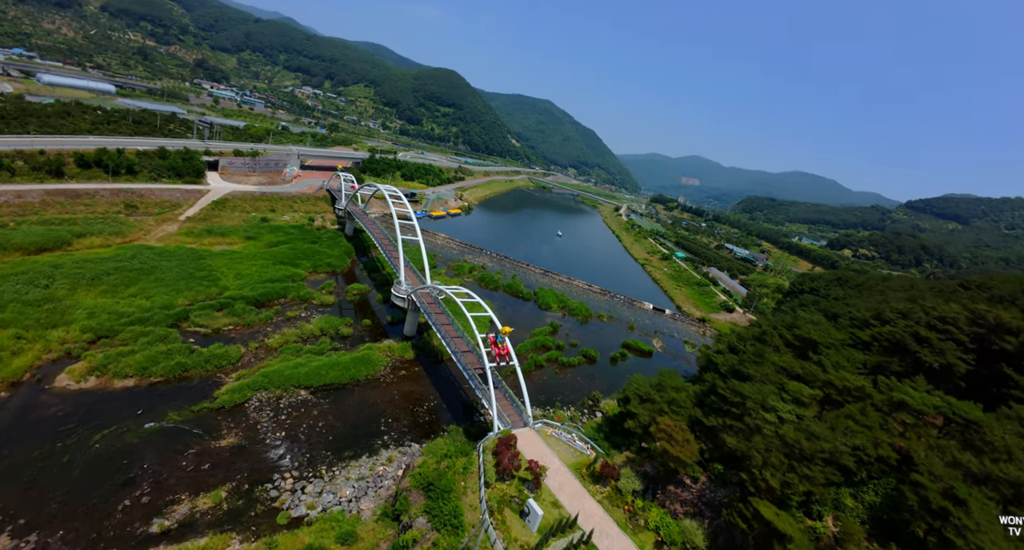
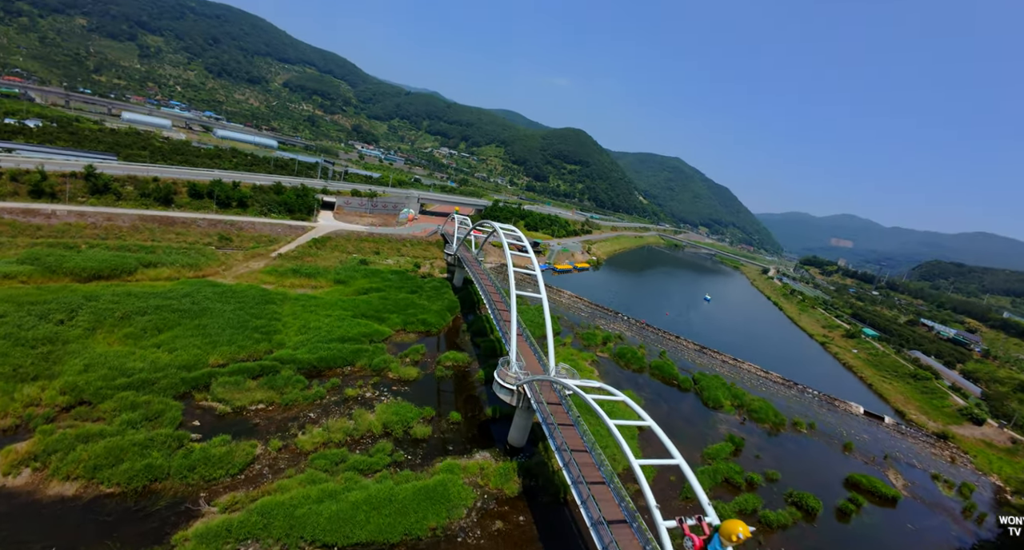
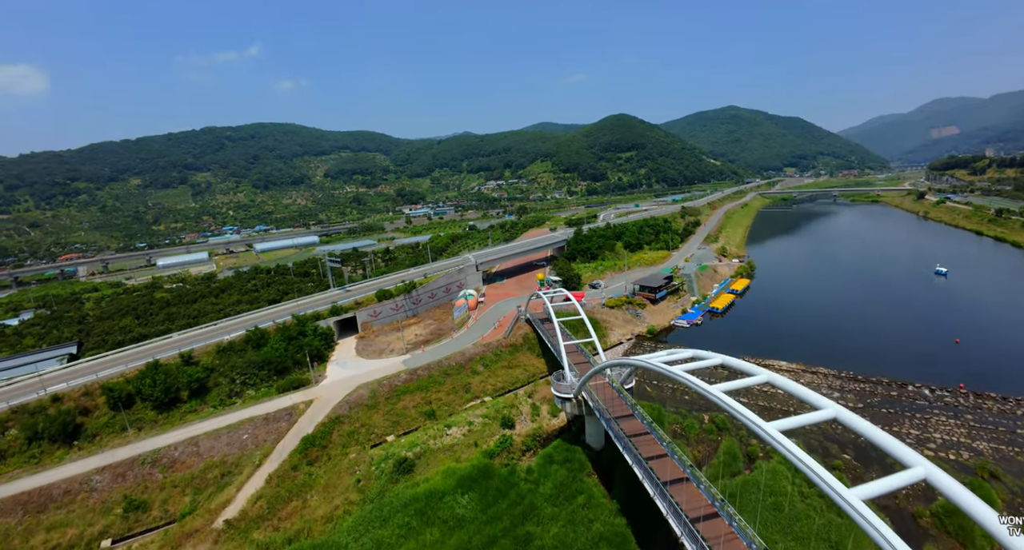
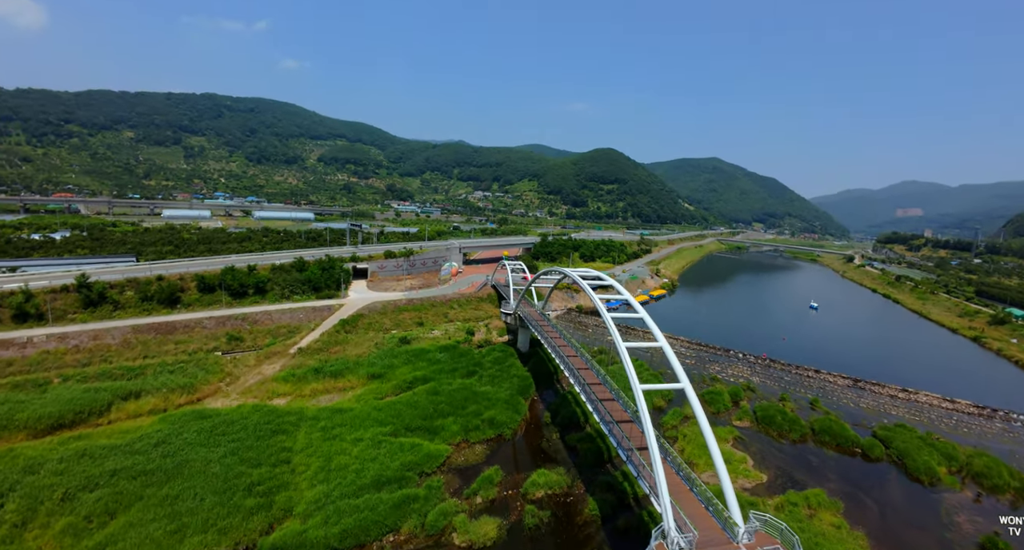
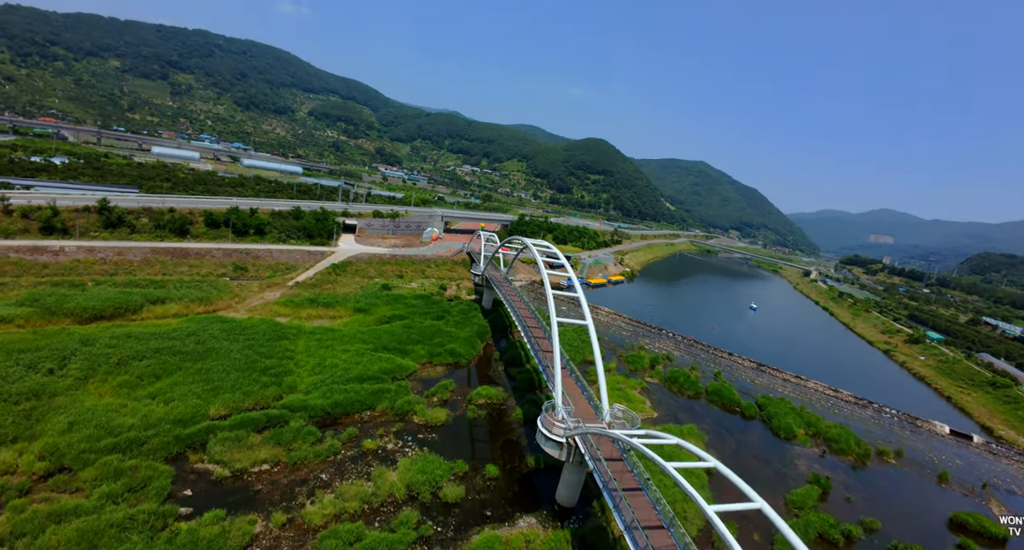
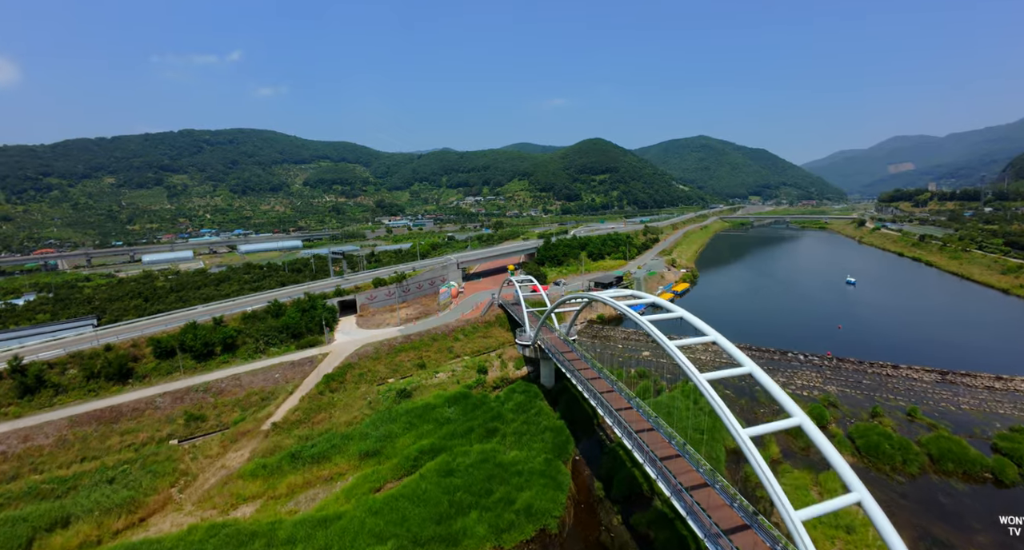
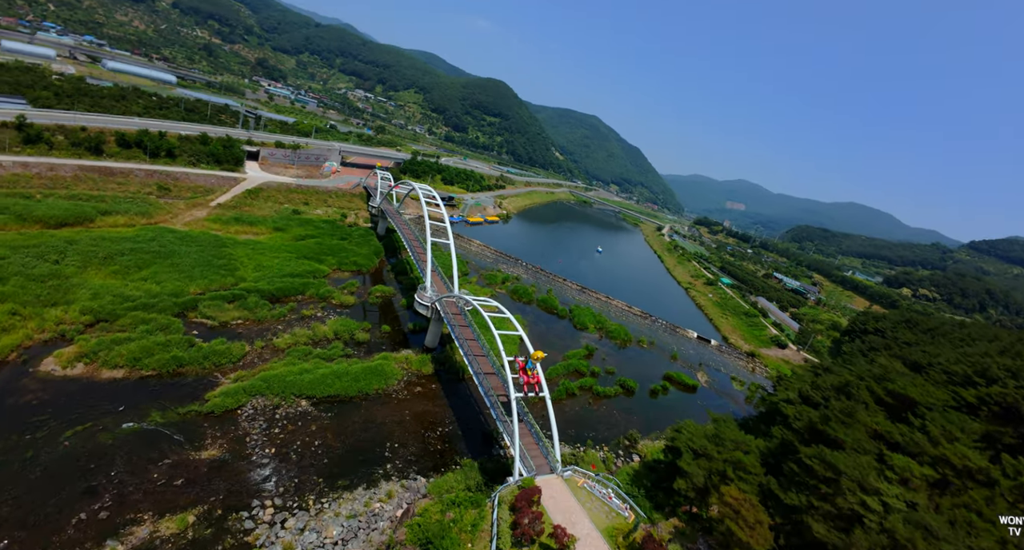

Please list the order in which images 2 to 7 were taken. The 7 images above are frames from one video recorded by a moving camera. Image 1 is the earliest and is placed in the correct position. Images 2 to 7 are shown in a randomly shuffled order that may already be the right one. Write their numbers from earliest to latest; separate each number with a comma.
7, 2, 5, 4, 6, 3
